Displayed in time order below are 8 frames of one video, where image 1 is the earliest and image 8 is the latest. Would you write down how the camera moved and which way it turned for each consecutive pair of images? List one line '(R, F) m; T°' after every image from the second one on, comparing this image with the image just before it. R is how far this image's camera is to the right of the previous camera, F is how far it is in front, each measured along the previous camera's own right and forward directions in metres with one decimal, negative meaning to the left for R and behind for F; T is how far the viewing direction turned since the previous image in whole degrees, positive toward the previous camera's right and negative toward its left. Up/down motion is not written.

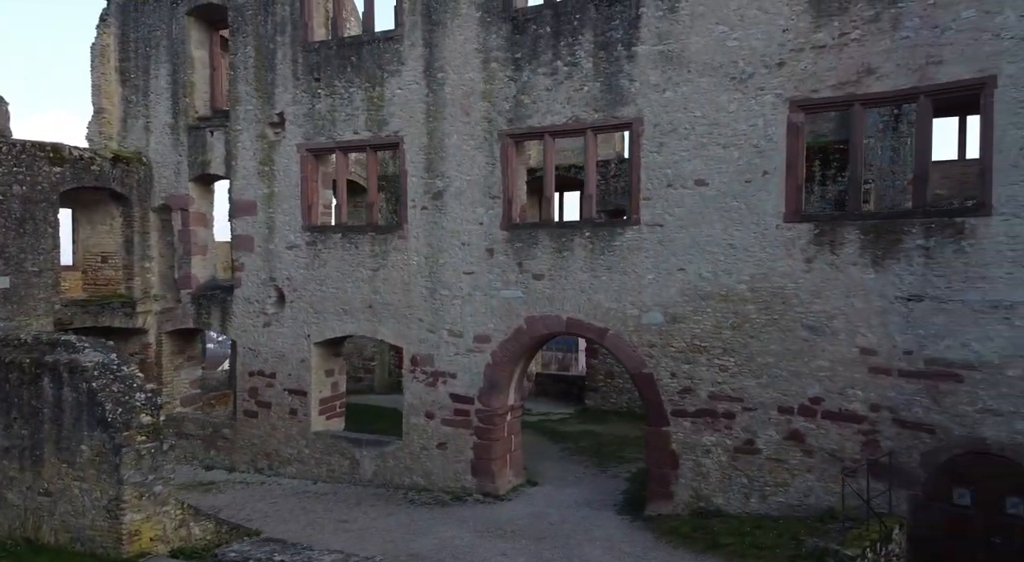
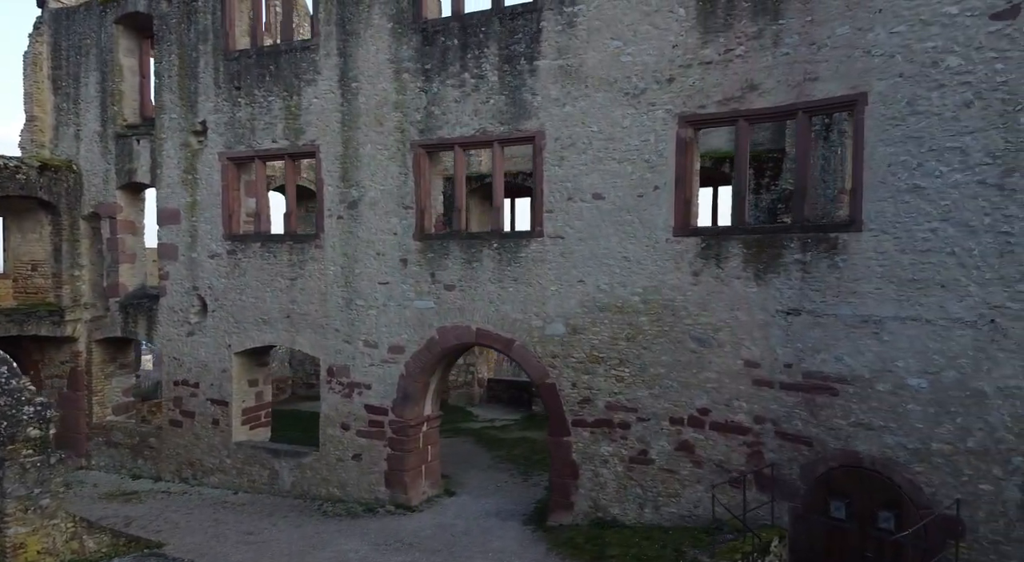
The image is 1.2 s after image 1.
(+0.9, 0.0) m; +1°
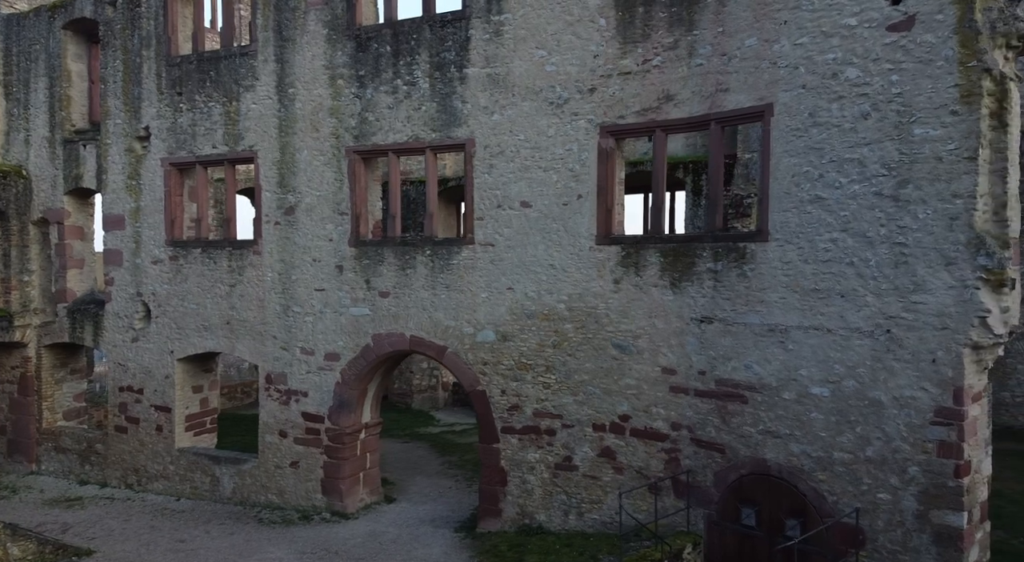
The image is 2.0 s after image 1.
(+0.7, 0.0) m; +1°
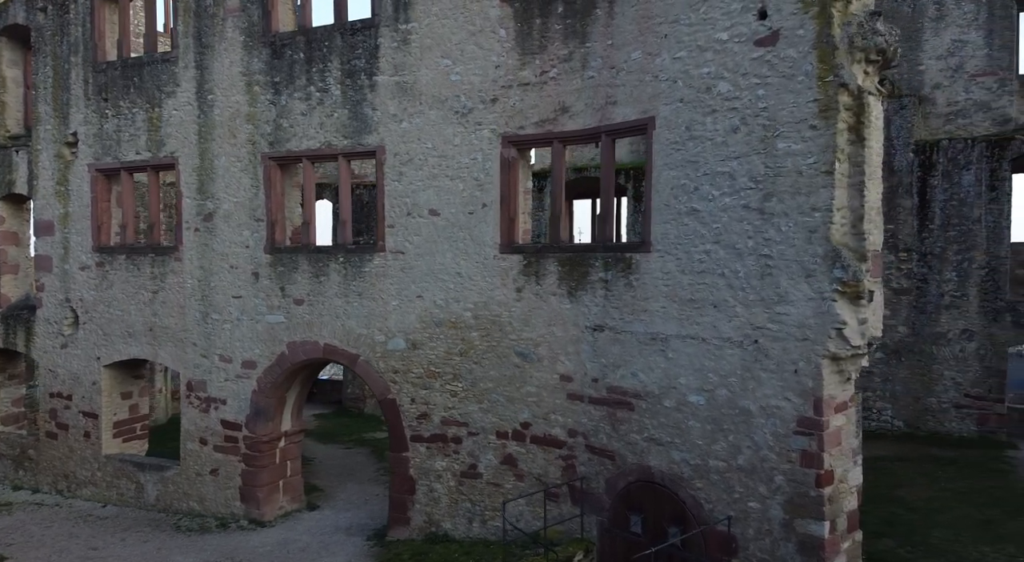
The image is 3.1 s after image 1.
(+0.9, 0.0) m; 0°
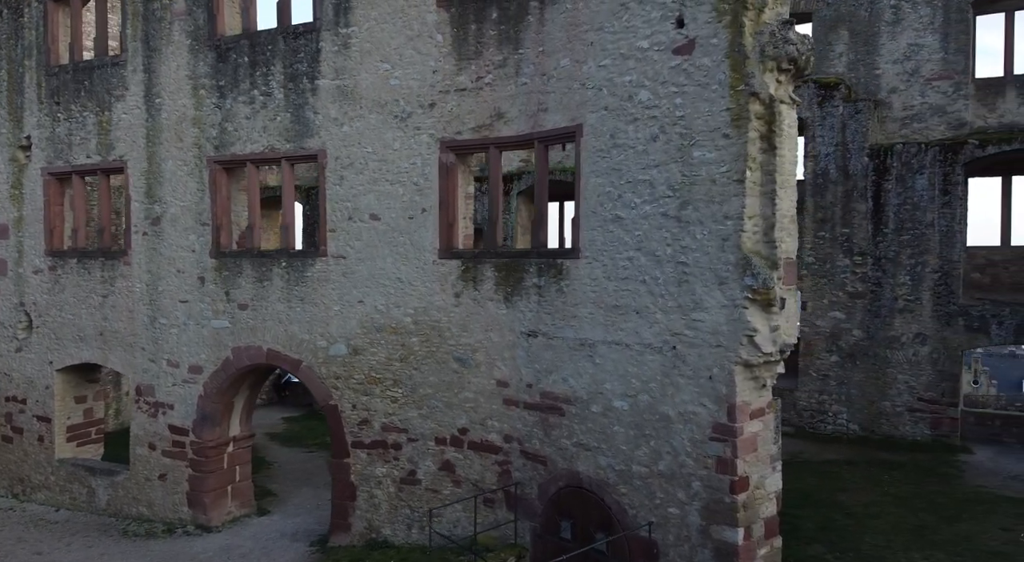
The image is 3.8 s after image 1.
(+0.6, 0.0) m; 0°
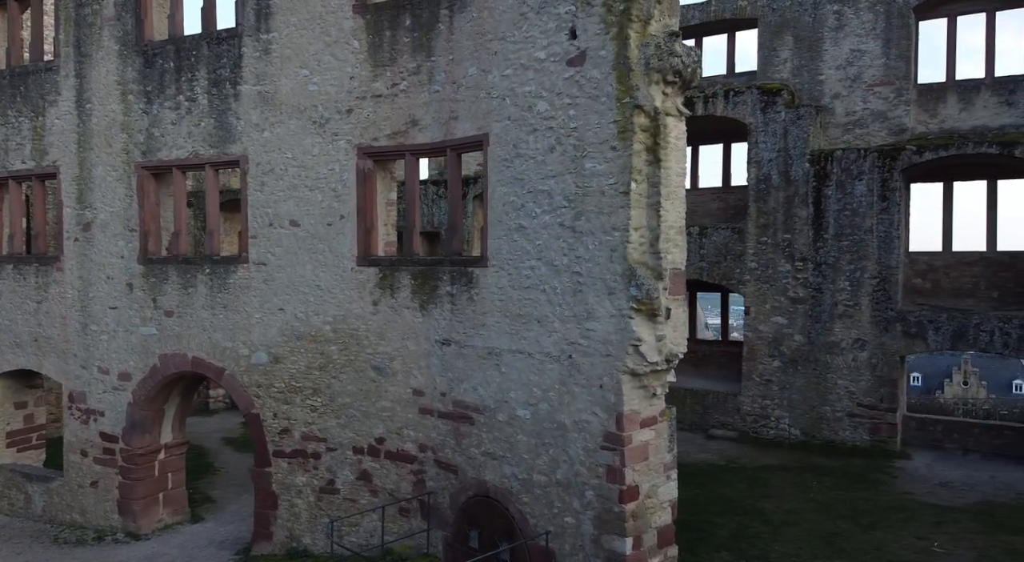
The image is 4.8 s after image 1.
(+0.8, 0.0) m; 0°
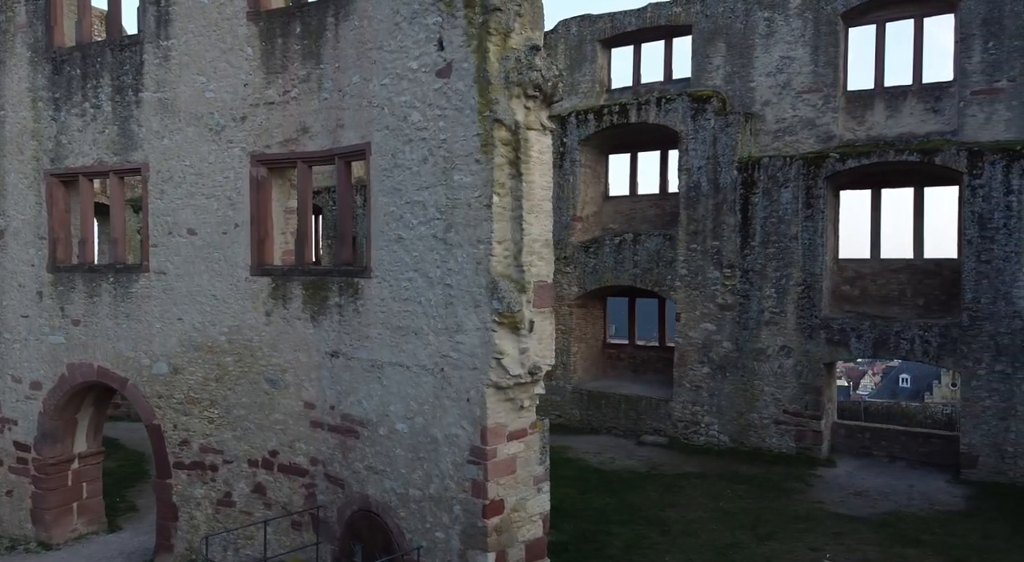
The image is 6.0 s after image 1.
(+0.9, 0.0) m; +1°
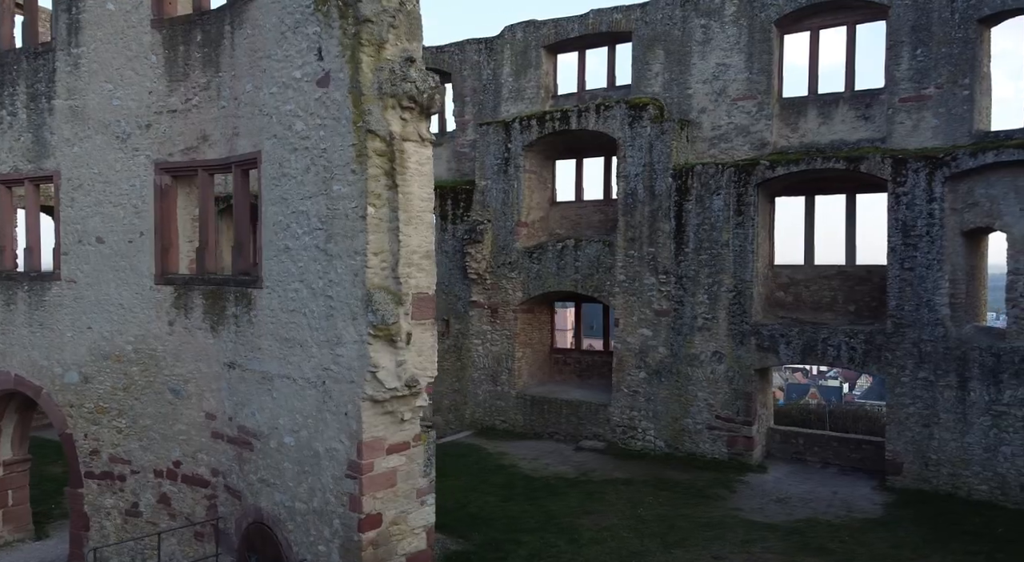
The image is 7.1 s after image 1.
(+0.8, 0.0) m; +1°
